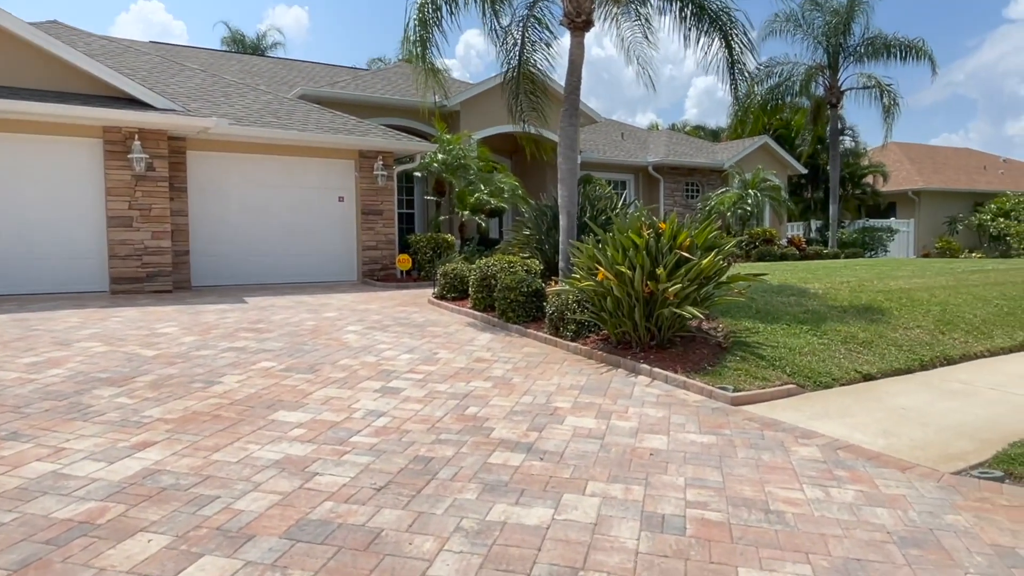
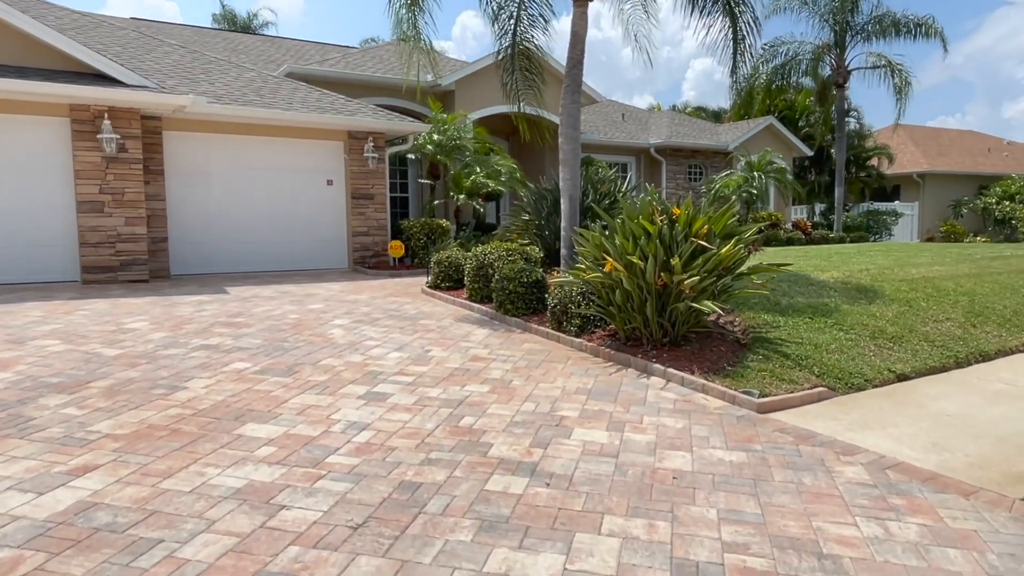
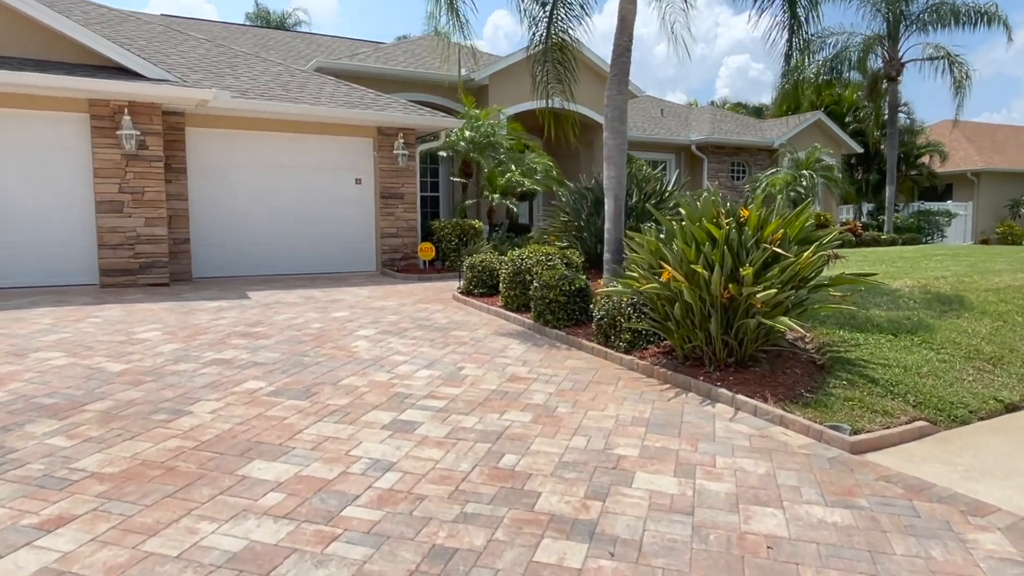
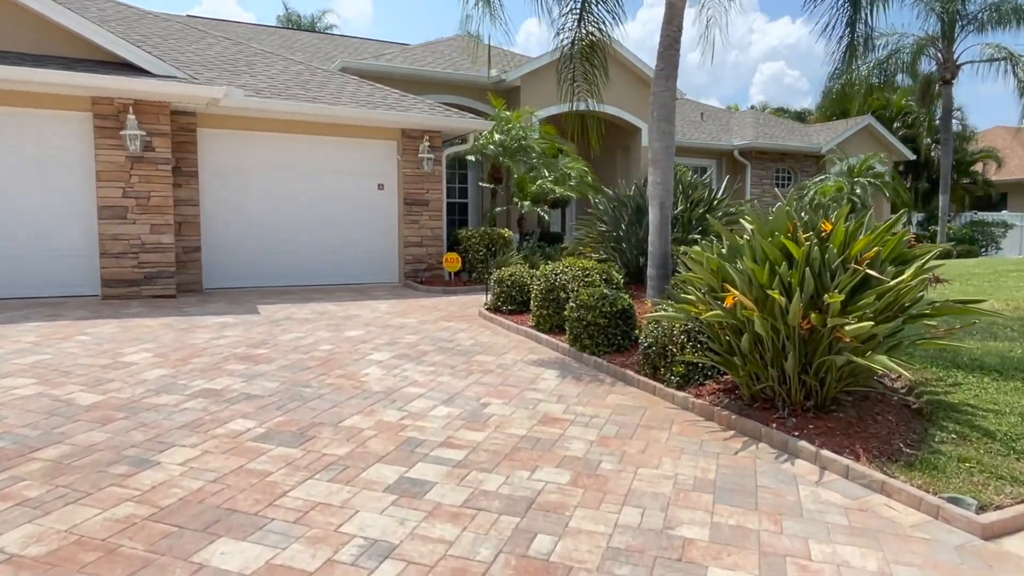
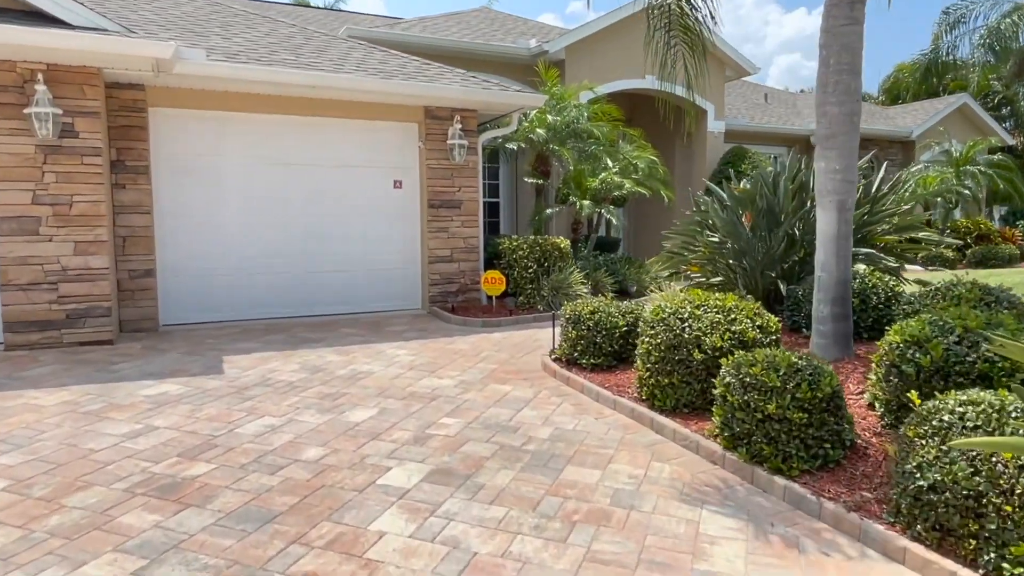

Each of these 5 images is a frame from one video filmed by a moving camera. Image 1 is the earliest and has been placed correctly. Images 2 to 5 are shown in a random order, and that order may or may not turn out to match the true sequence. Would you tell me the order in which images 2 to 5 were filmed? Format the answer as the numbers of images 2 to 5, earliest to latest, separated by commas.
2, 3, 4, 5
